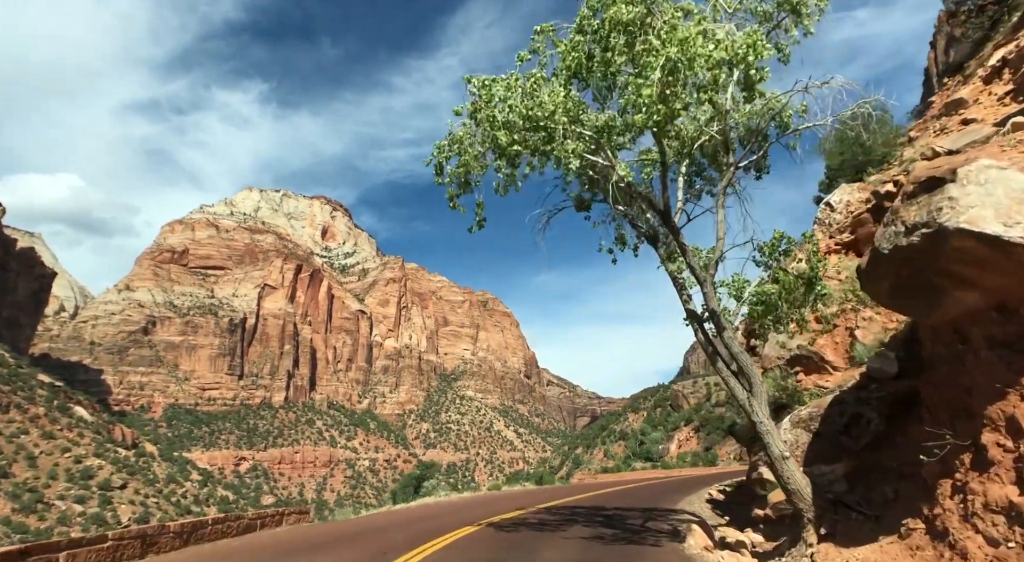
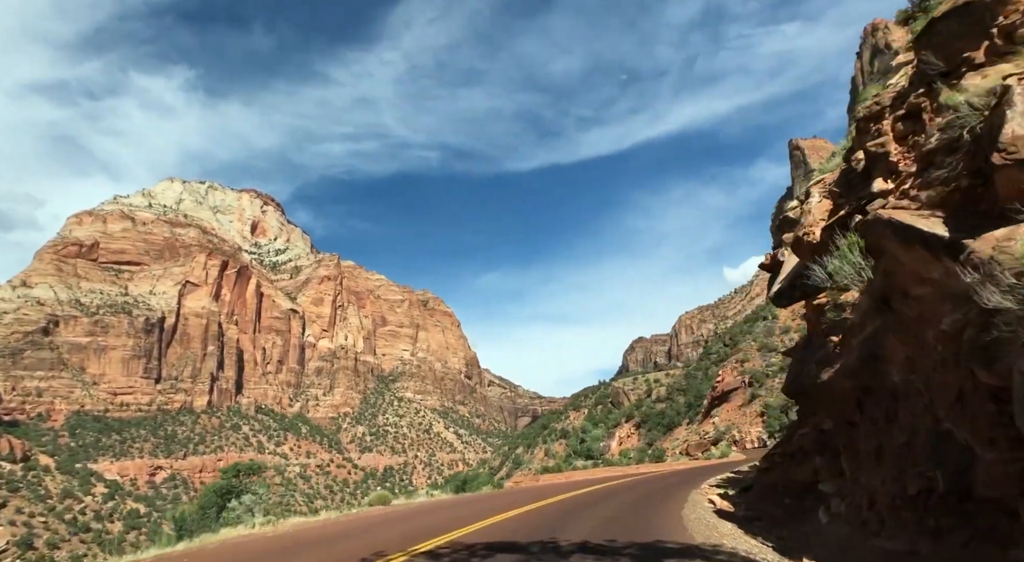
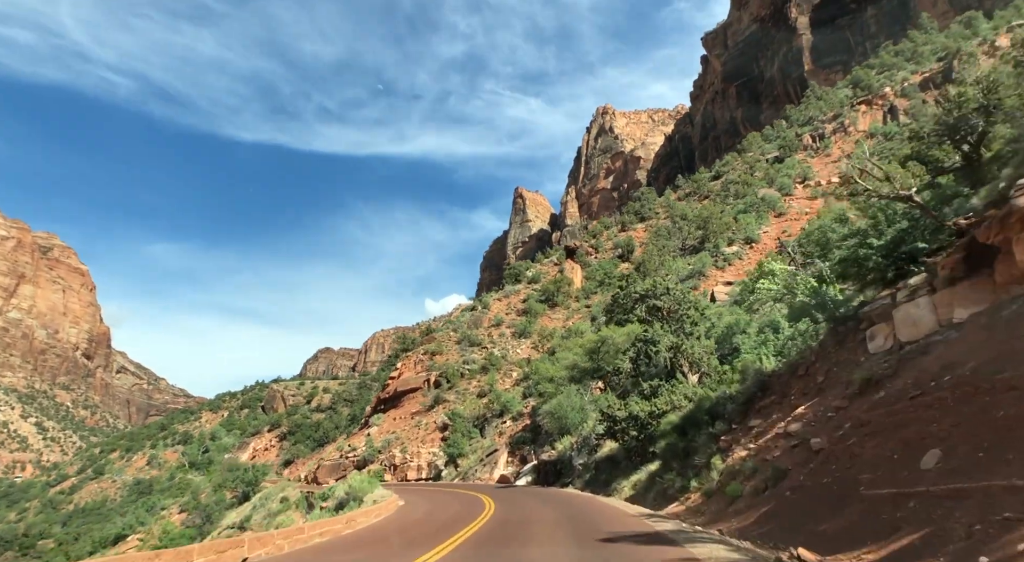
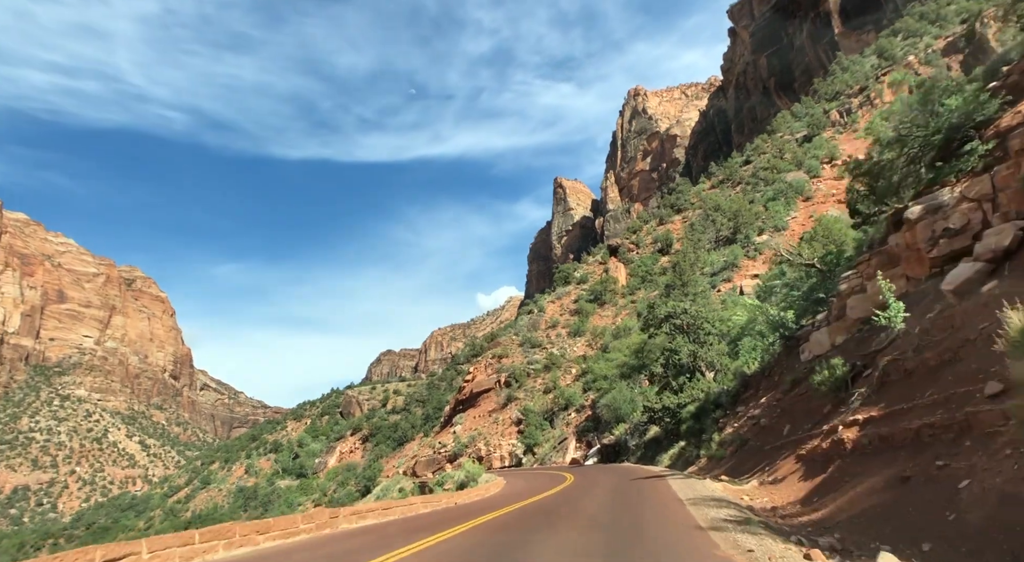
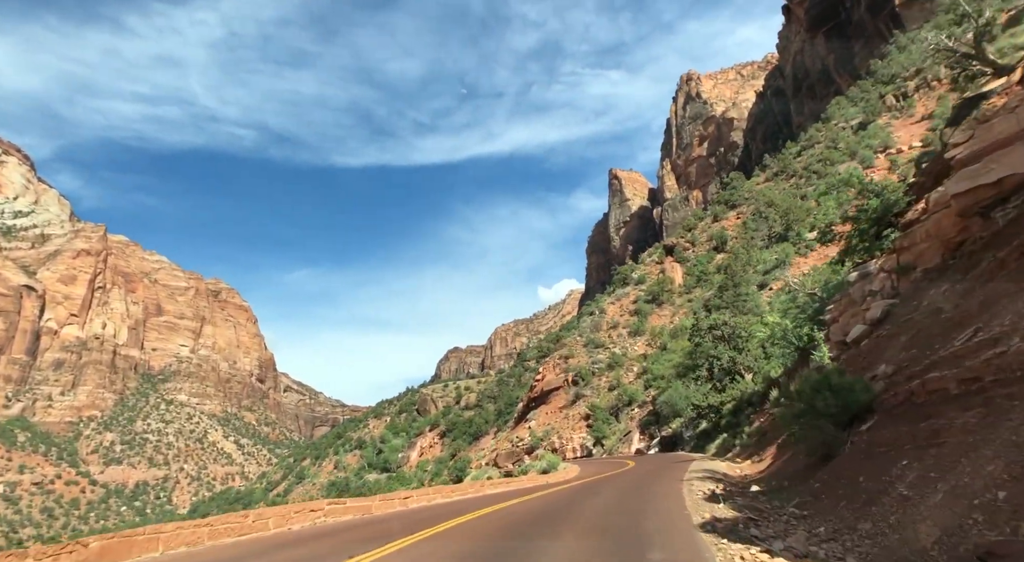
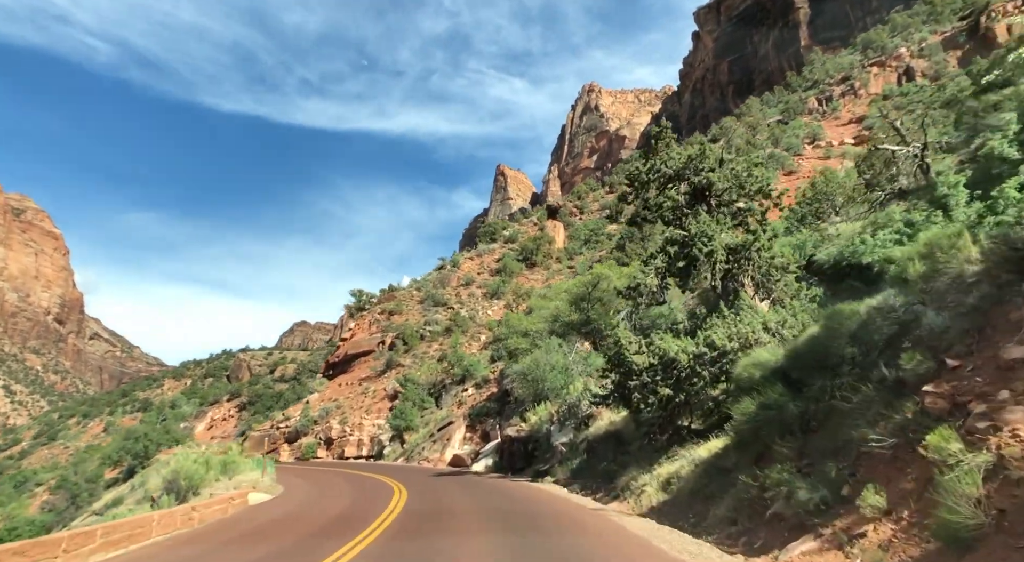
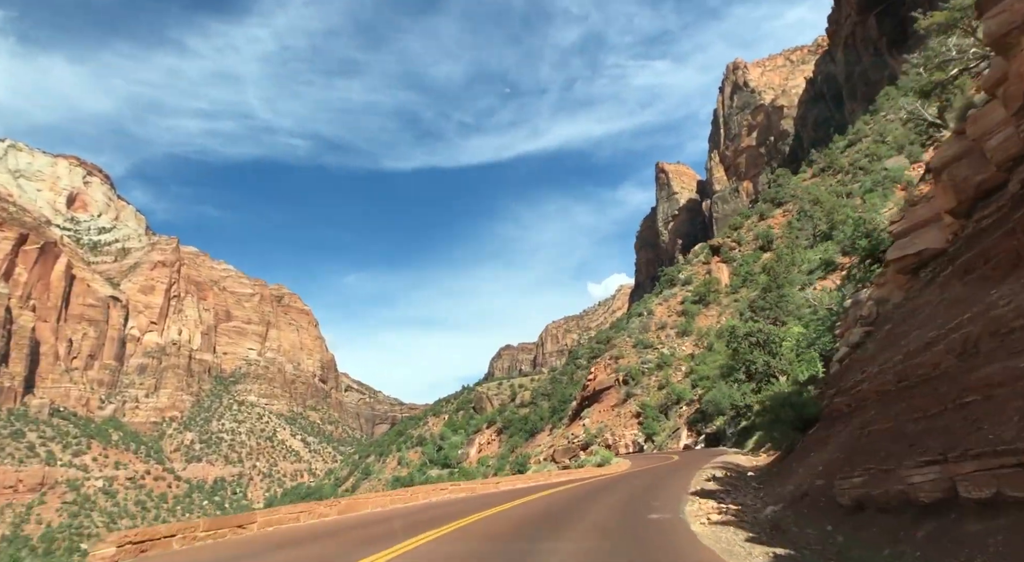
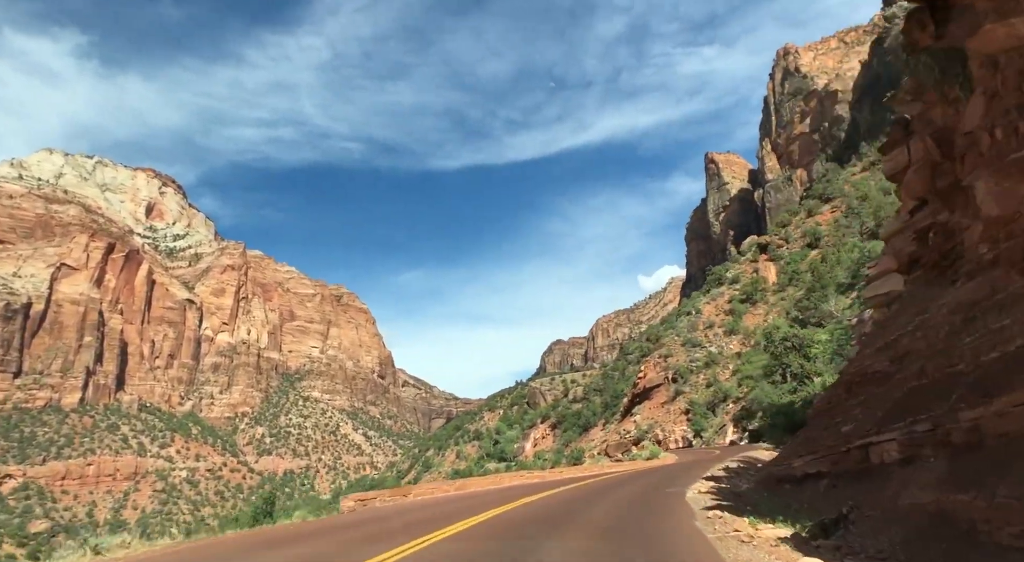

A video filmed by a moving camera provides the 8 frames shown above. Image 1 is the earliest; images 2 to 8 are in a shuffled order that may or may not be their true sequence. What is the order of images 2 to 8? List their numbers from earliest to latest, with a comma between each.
2, 8, 7, 5, 4, 3, 6
